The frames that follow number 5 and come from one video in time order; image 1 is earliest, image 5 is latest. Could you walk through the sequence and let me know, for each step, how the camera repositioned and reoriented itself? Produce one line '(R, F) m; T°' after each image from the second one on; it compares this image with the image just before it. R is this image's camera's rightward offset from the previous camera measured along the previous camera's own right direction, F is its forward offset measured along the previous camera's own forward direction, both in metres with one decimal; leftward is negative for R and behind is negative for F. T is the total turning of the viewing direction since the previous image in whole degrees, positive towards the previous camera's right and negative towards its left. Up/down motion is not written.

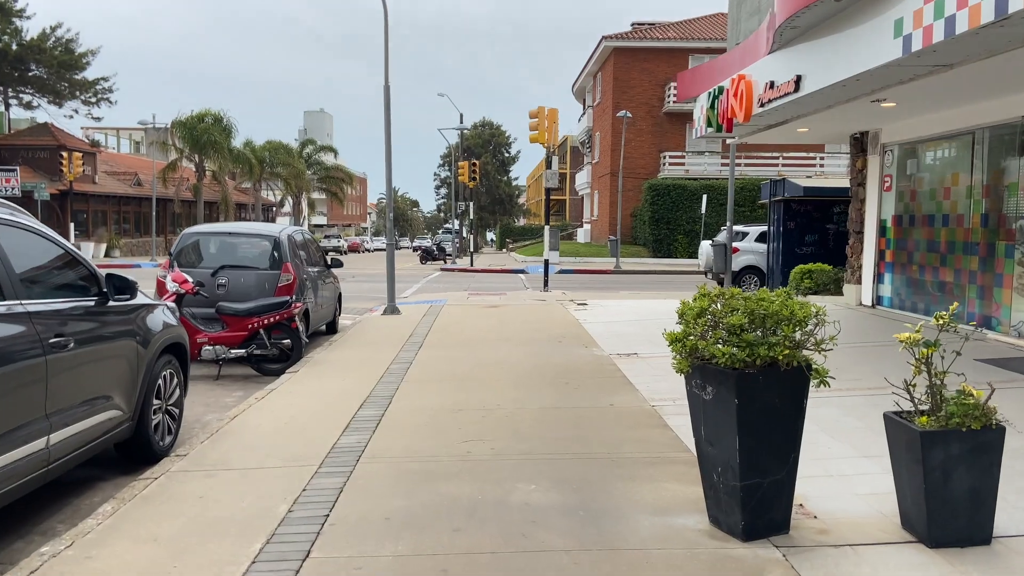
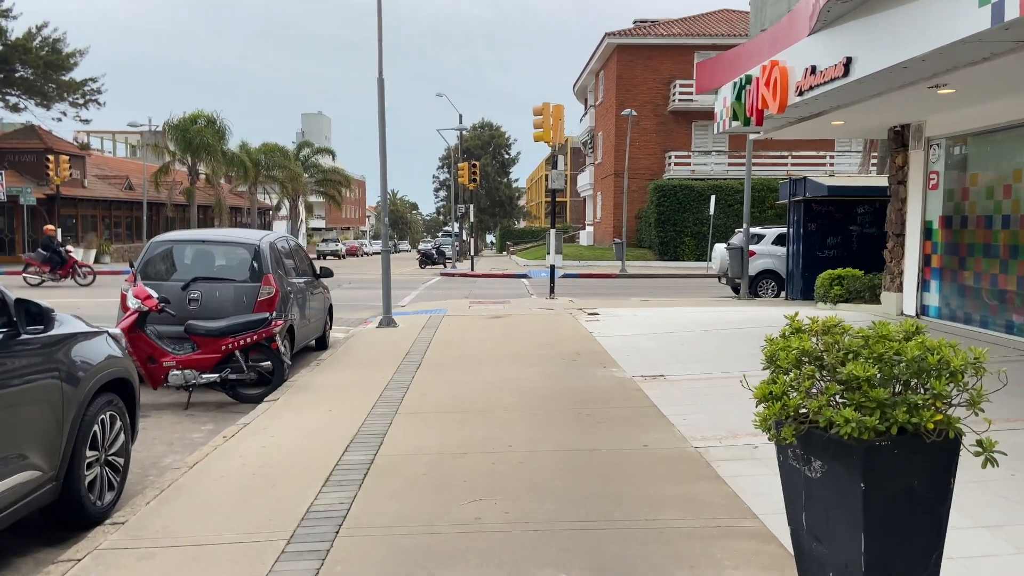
(-0.1, +1.1) m; 0°
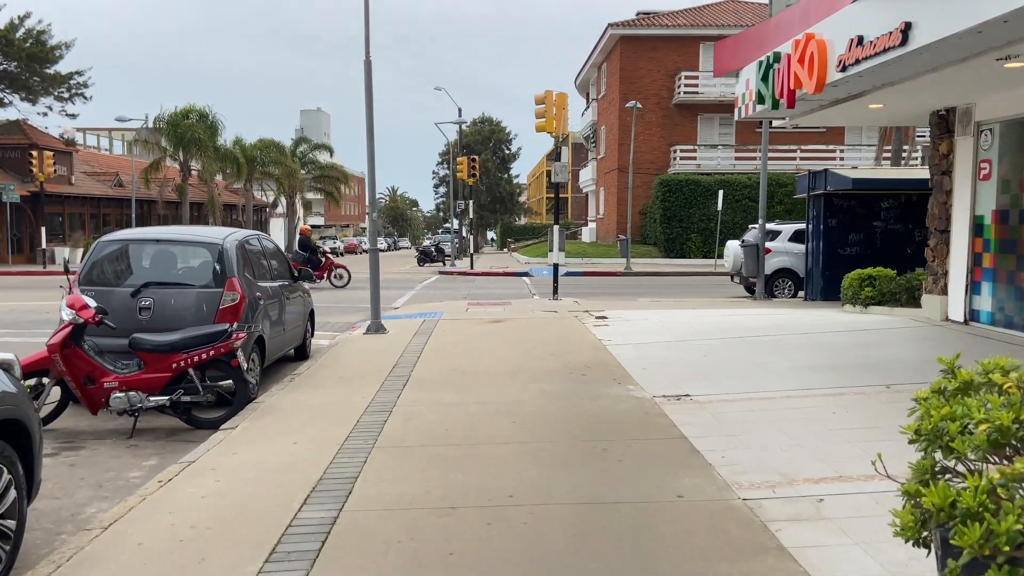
(0.0, +1.2) m; 0°
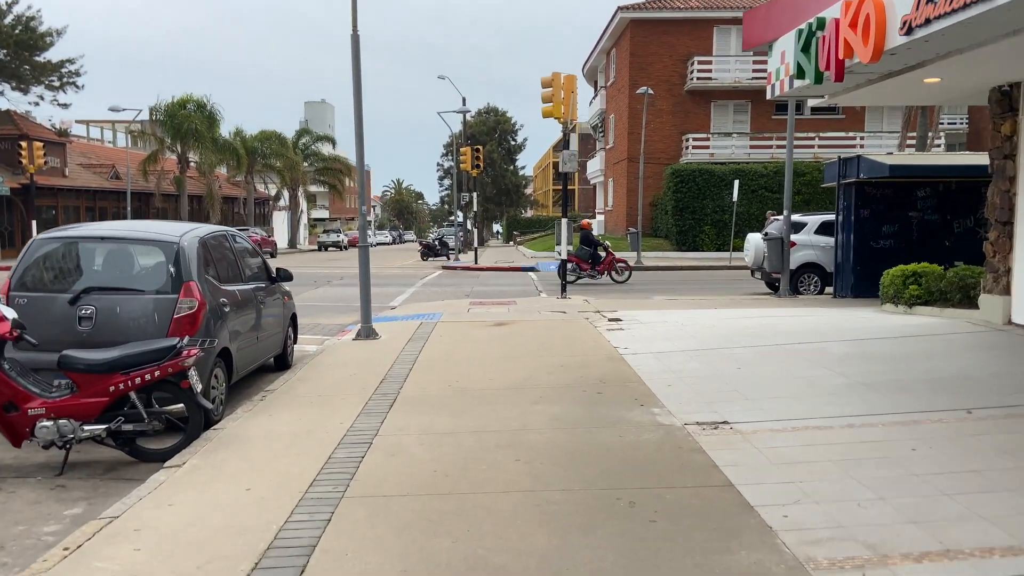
(0.0, +1.2) m; -1°
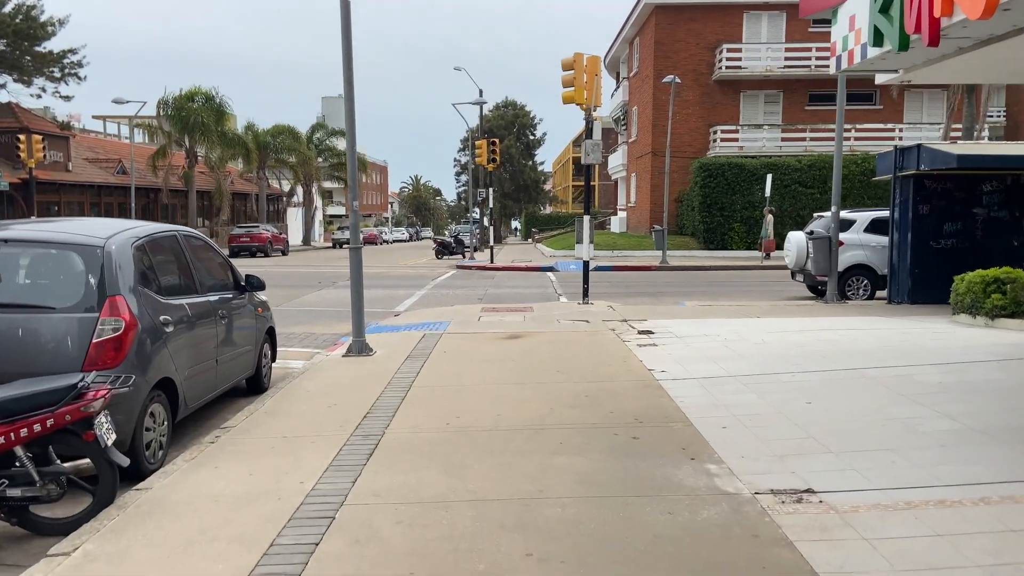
(0.0, +1.5) m; -1°
